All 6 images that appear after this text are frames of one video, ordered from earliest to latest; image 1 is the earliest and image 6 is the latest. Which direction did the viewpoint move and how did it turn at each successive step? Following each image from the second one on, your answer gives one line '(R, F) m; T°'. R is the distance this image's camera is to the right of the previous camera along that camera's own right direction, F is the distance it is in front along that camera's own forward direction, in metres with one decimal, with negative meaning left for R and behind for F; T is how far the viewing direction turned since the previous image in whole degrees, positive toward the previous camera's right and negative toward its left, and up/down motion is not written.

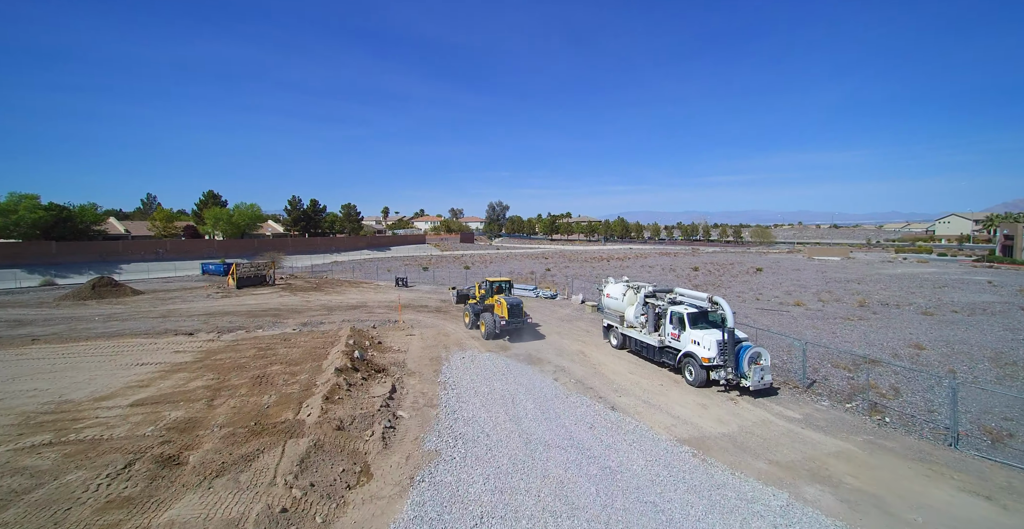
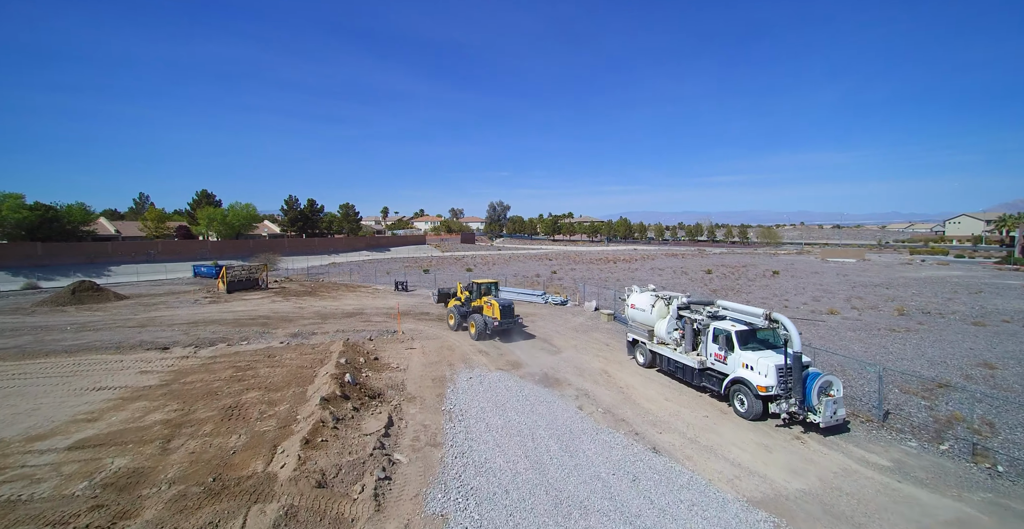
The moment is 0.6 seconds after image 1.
(-0.4, +1.8) m; 0°
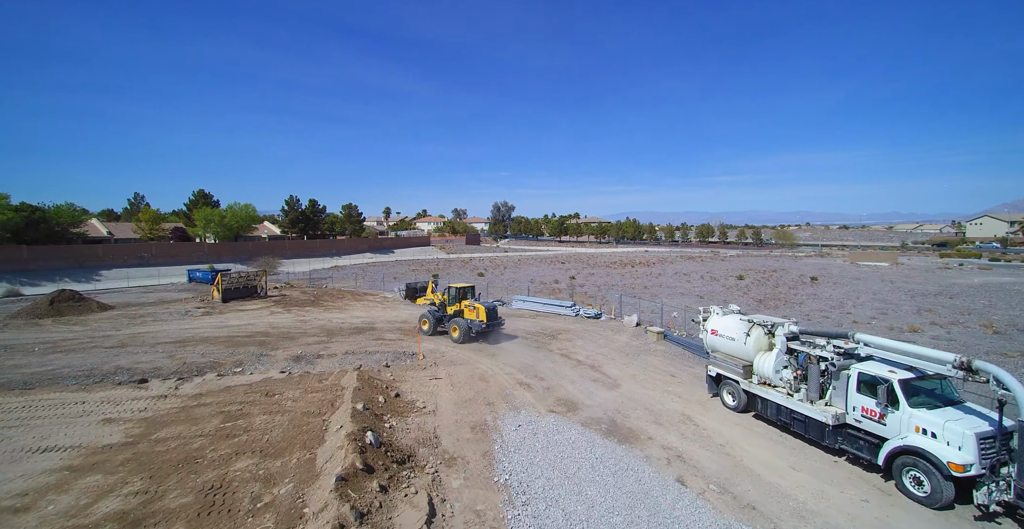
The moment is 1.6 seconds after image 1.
(-1.4, +2.6) m; 0°
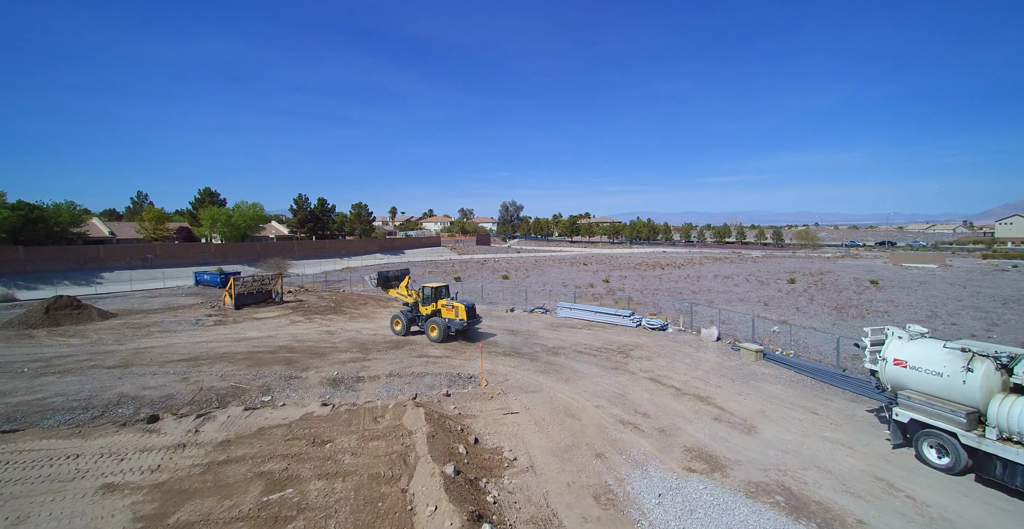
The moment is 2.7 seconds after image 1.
(-2.4, +2.6) m; 0°
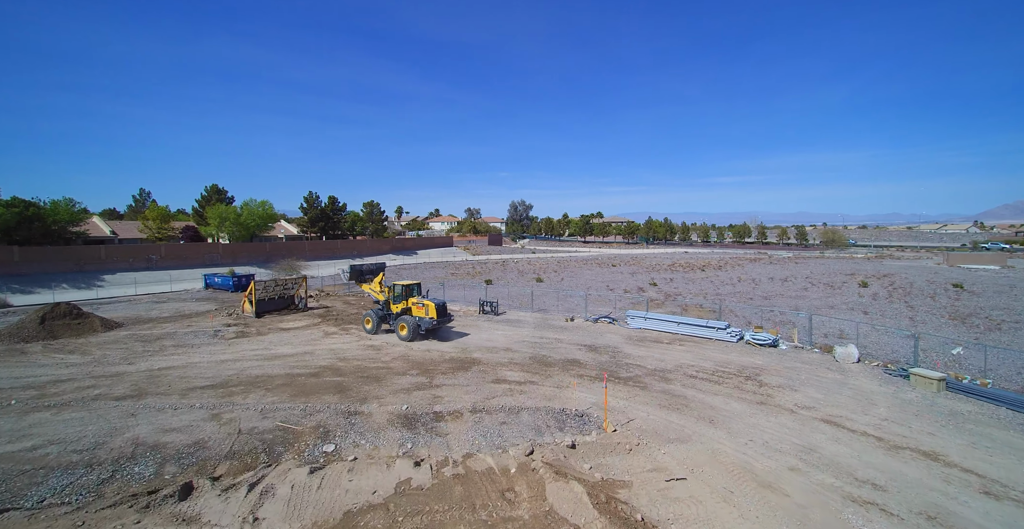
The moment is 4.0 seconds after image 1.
(-3.1, +3.1) m; 0°
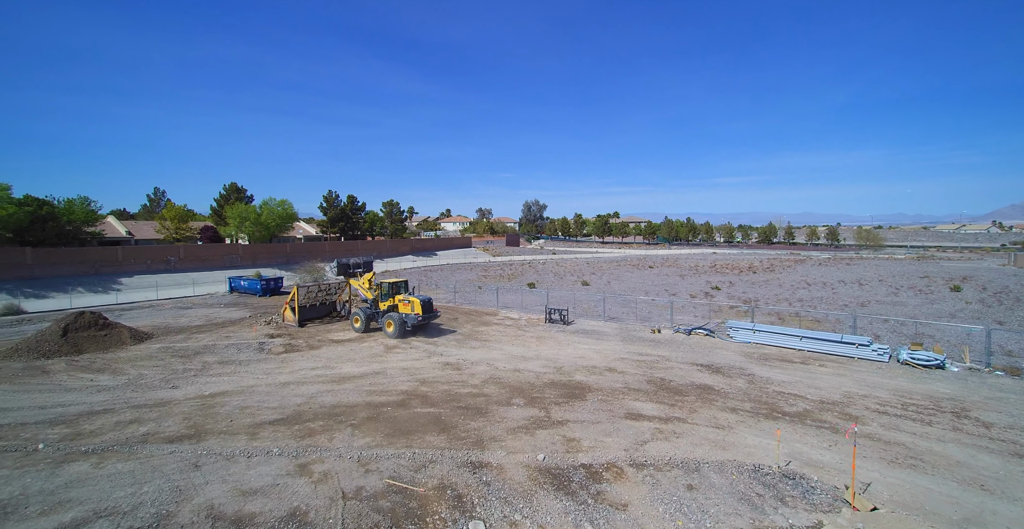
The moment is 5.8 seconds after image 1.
(-3.5, +2.6) m; 0°
